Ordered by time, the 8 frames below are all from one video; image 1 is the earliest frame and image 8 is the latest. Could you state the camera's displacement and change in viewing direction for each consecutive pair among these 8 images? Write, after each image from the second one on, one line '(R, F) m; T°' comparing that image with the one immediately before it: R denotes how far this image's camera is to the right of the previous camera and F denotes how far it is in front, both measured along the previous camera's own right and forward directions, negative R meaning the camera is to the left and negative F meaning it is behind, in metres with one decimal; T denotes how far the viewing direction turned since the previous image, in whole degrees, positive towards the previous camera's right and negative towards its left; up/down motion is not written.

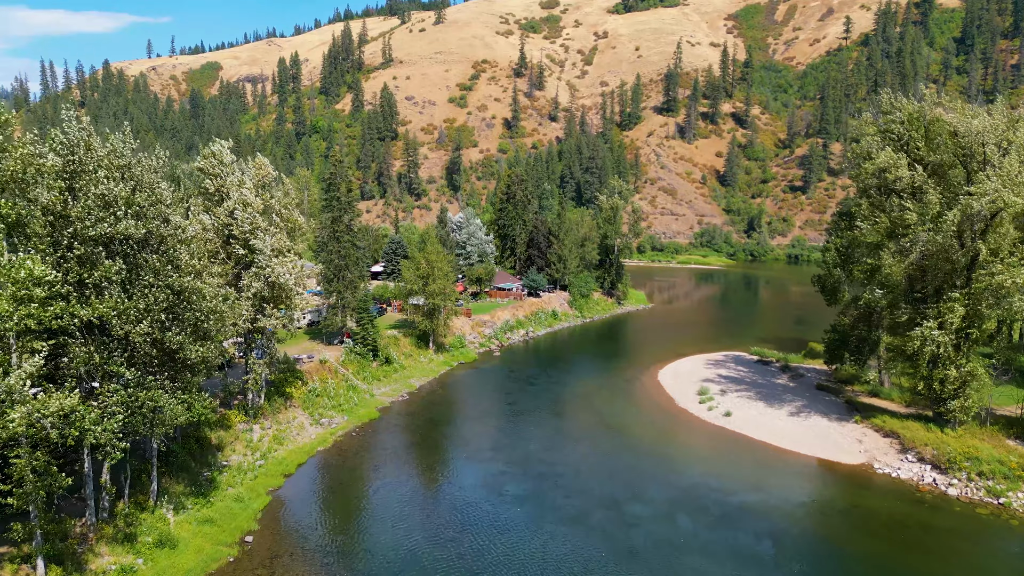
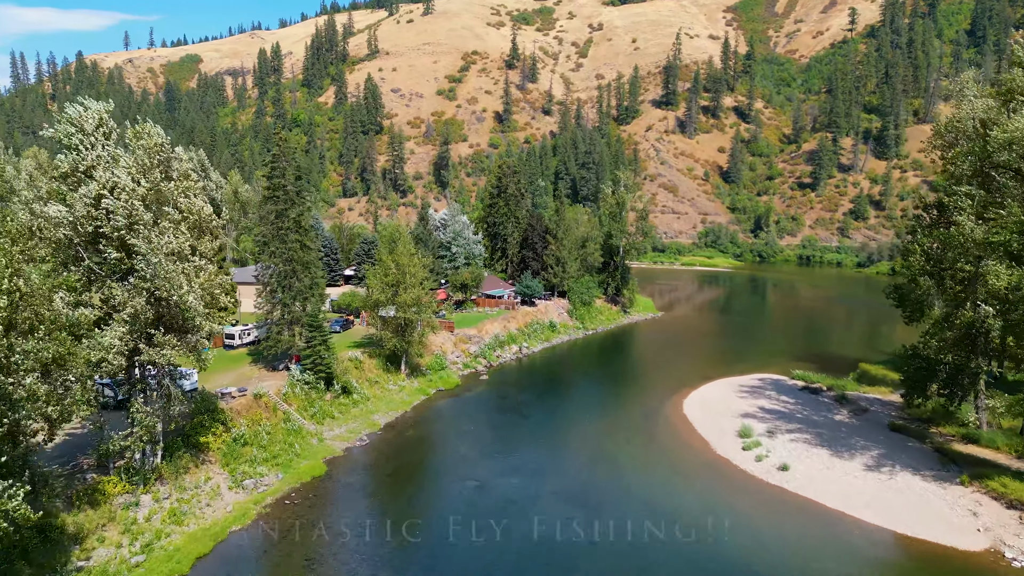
(+0.1, +10.3) m; +1°
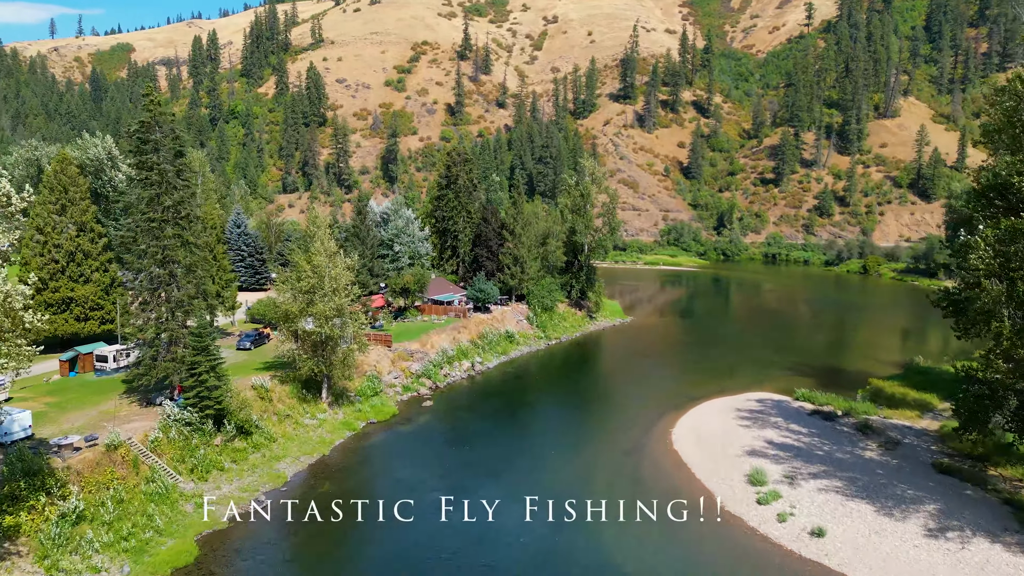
(+0.4, +8.7) m; +4°
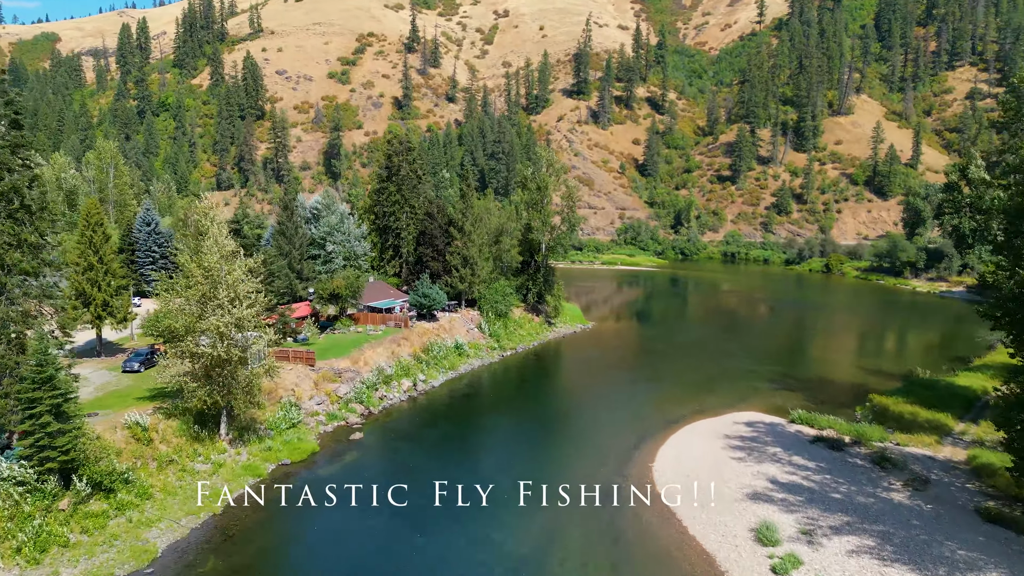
(+0.3, +6.6) m; +4°
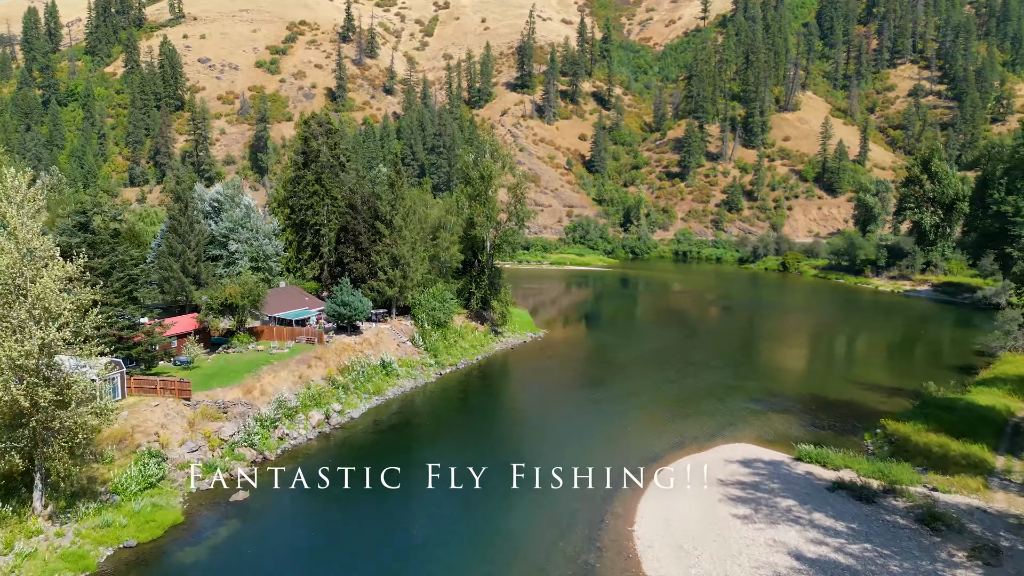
(+0.4, +7.5) m; +4°
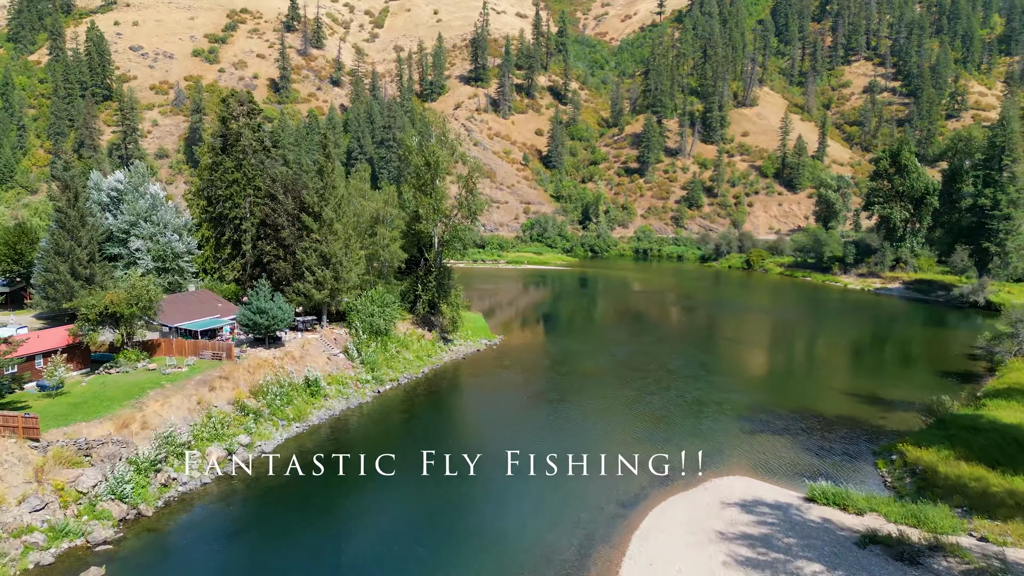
(+0.4, +5.6) m; +3°
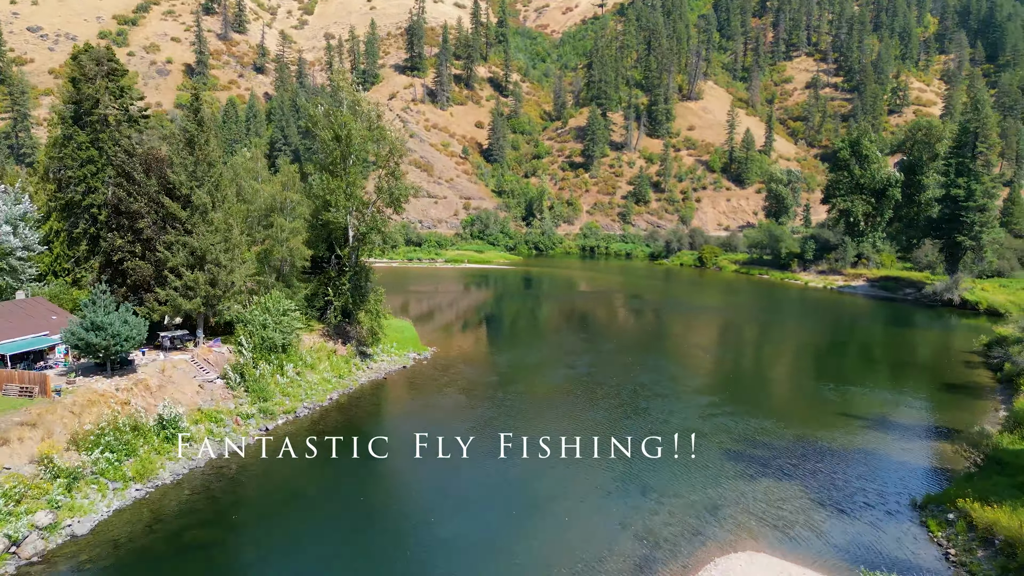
(+0.5, +7.5) m; +5°
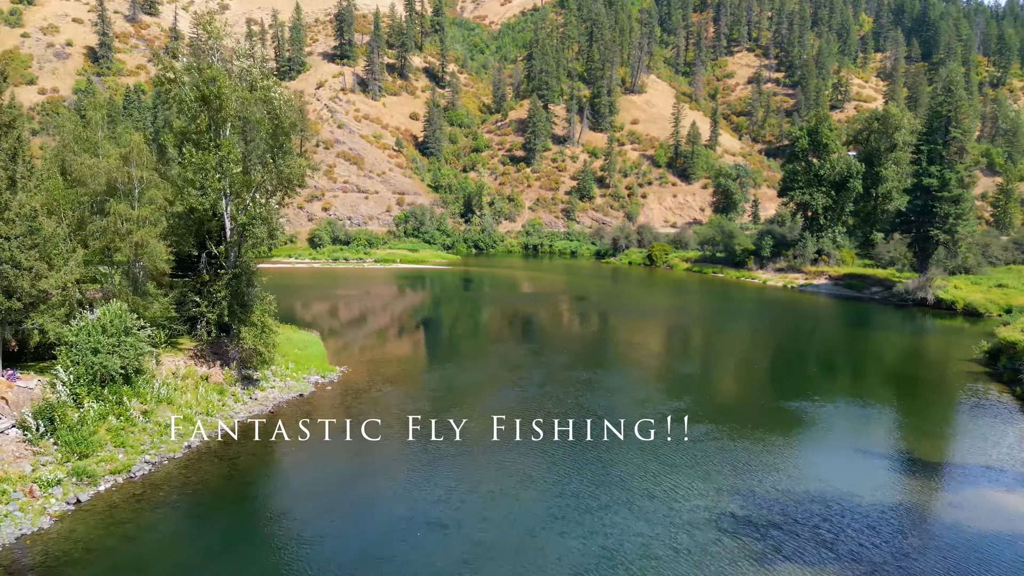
(+0.6, +7.2) m; +5°
